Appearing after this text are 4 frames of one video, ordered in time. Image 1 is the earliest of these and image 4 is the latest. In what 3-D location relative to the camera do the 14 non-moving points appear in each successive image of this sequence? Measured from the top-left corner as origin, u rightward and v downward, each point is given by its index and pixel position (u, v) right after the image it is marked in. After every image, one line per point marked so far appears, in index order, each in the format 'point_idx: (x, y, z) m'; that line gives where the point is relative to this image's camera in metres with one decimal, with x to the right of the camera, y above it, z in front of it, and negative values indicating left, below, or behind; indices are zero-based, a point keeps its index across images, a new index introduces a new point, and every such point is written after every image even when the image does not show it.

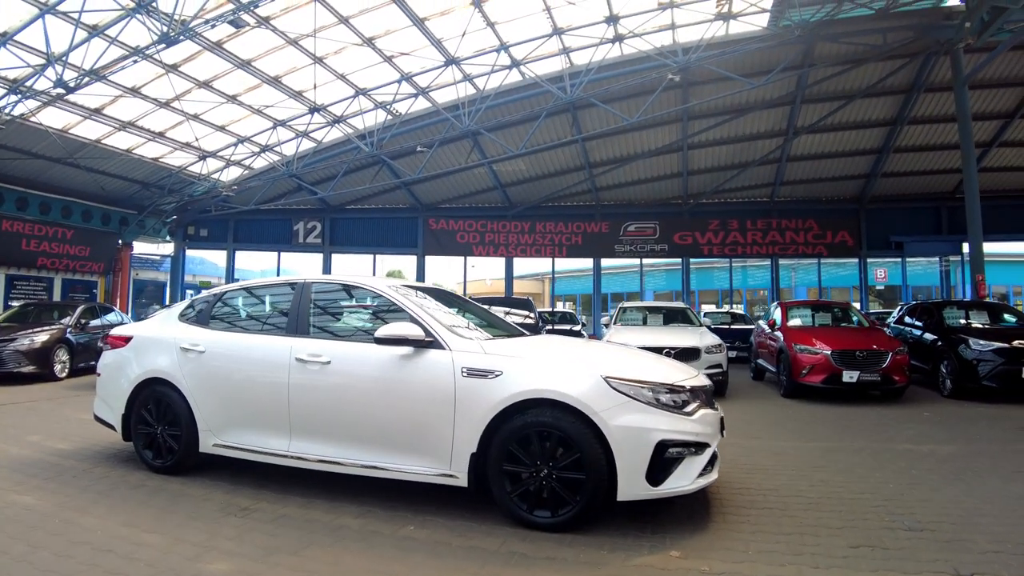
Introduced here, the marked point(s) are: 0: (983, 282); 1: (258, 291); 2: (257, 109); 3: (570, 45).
0: (+9.4, +0.1, +12.3) m
1: (-2.1, 0.0, +5.2) m
2: (-5.8, +4.1, +14.1) m
3: (+1.2, +5.4, +13.9) m
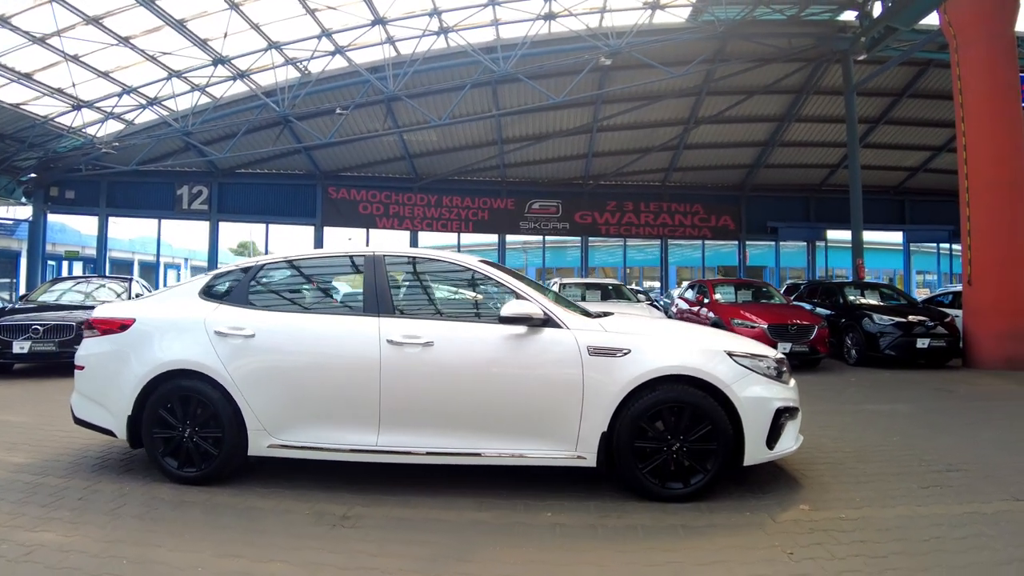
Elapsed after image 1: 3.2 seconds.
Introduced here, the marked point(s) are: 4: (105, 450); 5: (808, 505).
0: (+8.0, +0.5, +14.3) m
1: (-1.5, +0.2, +4.7) m
2: (-7.1, +4.6, +12.3) m
3: (-0.2, +6.0, +13.7) m
4: (-3.6, -1.5, +5.4) m
5: (+1.9, -1.4, +4.0) m
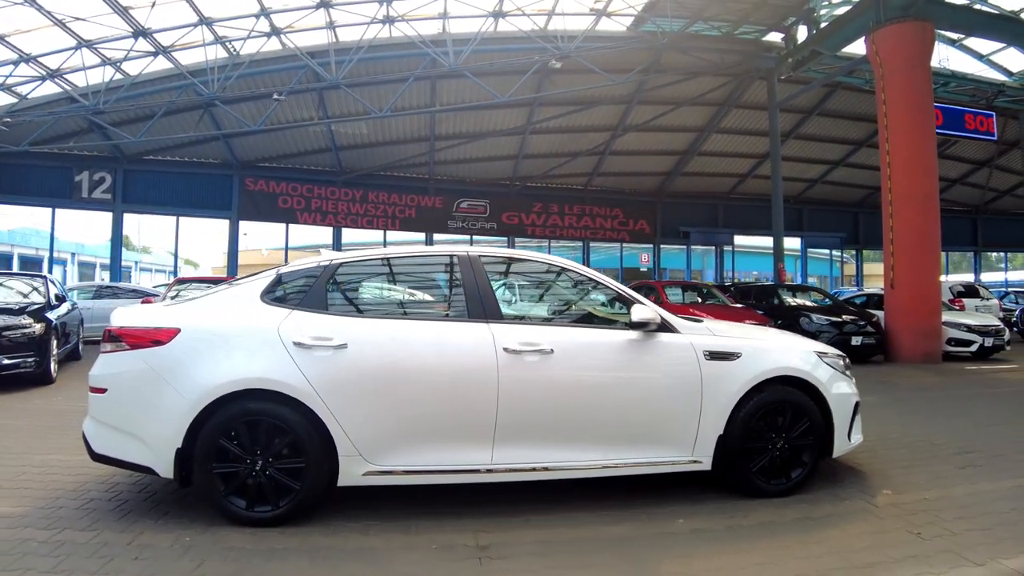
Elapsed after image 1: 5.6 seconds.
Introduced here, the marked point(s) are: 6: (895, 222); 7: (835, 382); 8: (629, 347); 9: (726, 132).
0: (+6.7, +0.5, +15.5) m
1: (-0.8, +0.1, +4.3) m
2: (-7.7, +4.6, +10.7) m
3: (-1.2, +5.9, +13.4) m
4: (-3.0, -1.5, +4.6) m
5: (+2.7, -1.5, +4.3) m
6: (+7.2, +1.3, +11.7) m
7: (+2.3, -0.7, +4.3) m
8: (+0.7, -0.4, +4.0) m
9: (+6.5, +4.8, +18.8) m
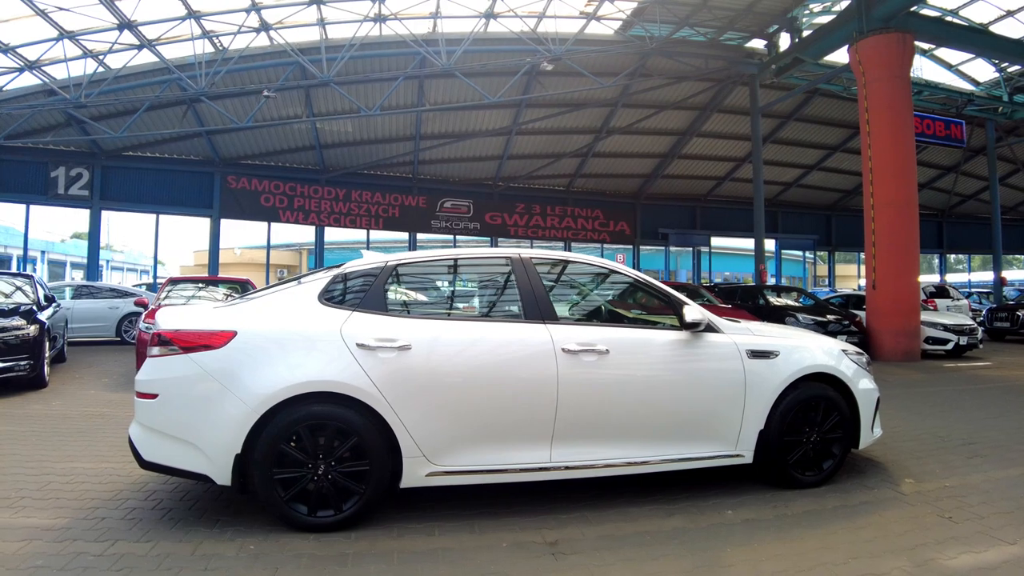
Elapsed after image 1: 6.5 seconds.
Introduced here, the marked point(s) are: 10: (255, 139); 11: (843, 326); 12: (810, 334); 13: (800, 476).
0: (+6.5, +0.5, +16.0) m
1: (-0.5, +0.1, +4.3) m
2: (-7.7, +4.6, +10.3) m
3: (-1.4, +5.9, +13.4) m
4: (-2.6, -1.5, +4.5) m
5: (+3.0, -1.5, +4.6) m
6: (+7.1, +1.2, +12.2) m
7: (+2.6, -0.7, +4.5) m
8: (+1.1, -0.4, +4.2) m
9: (+6.0, +4.7, +19.2) m
10: (-7.0, +4.1, +16.9) m
11: (+6.4, -0.7, +11.9) m
12: (+2.3, -0.4, +4.7) m
13: (+2.0, -1.3, +4.3) m
